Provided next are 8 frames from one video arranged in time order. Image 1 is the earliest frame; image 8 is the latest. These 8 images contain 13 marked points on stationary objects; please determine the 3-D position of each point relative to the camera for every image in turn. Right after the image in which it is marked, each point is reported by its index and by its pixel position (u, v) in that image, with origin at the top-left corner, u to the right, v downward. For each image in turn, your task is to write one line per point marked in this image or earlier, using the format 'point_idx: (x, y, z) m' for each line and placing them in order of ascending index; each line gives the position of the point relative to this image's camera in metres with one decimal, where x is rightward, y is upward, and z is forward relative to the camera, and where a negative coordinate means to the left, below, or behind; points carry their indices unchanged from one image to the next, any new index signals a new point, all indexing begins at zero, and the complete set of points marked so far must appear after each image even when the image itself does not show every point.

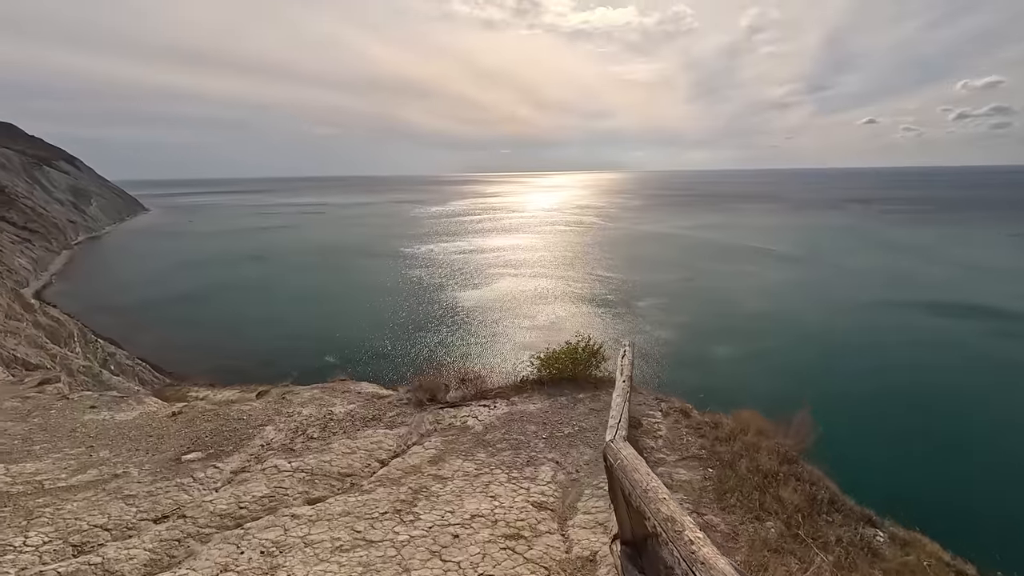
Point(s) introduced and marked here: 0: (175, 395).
0: (-8.2, -2.6, +13.1) m
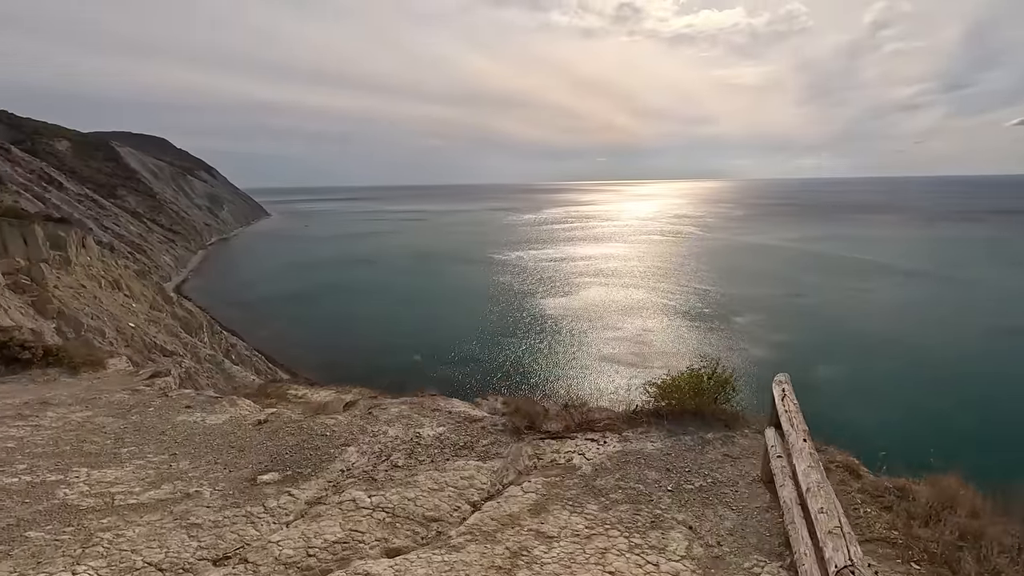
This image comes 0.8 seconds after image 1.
0: (-5.9, -2.6, +13.4) m
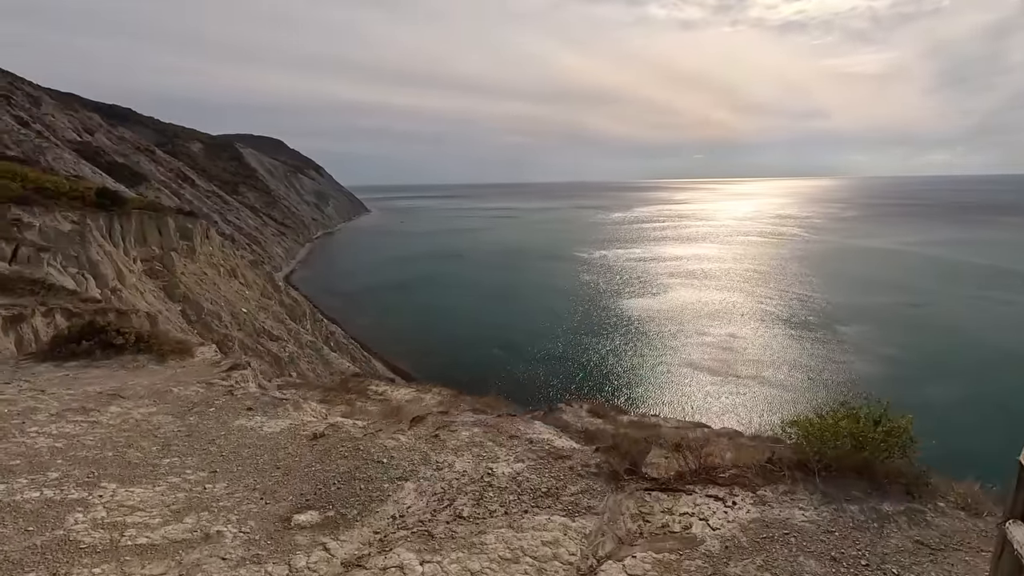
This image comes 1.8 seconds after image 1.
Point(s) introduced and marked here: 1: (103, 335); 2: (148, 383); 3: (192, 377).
0: (-3.8, -2.5, +13.2) m
1: (-7.3, -0.8, +9.5) m
2: (-5.7, -1.5, +8.2) m
3: (-5.2, -1.4, +8.4) m
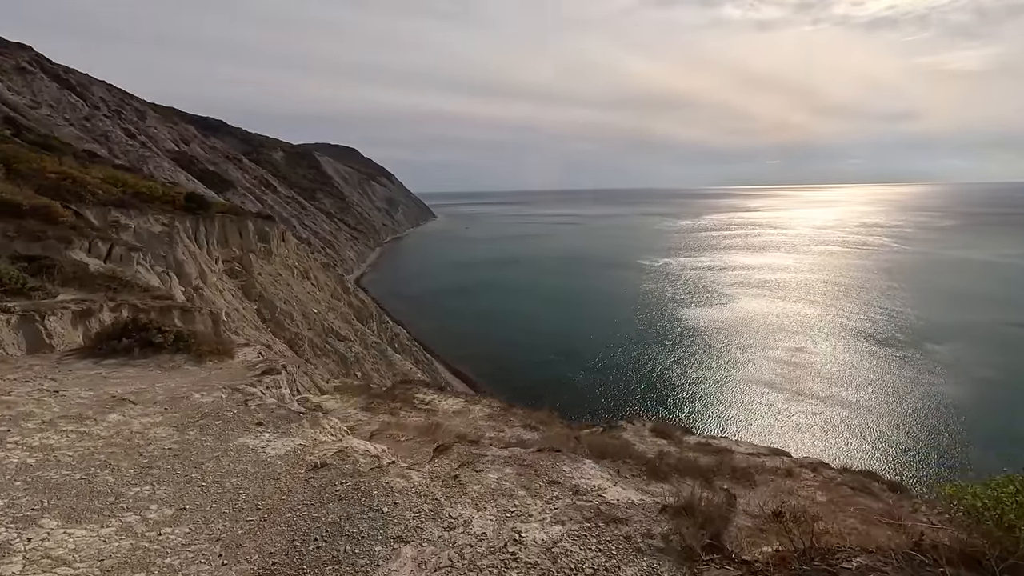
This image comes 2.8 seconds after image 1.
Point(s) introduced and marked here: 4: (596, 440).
0: (-2.6, -2.5, +12.5) m
1: (-6.4, -0.8, +9.2) m
2: (-5.0, -1.4, +7.8) m
3: (-4.4, -1.4, +8.0) m
4: (+2.0, -3.5, +12.4) m
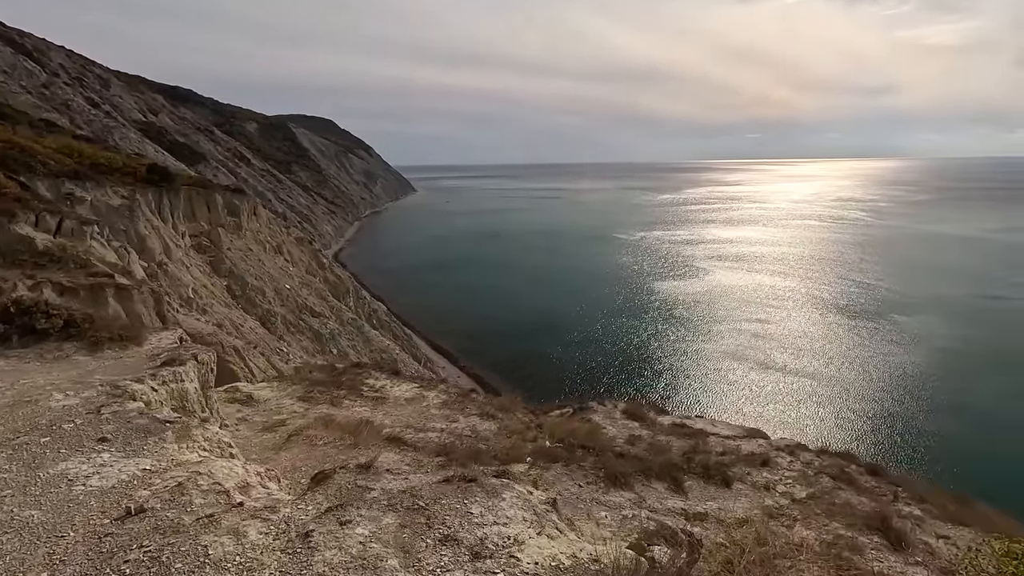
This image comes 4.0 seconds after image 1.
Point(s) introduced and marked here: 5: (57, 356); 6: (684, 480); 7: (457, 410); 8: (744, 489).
0: (-3.5, -2.0, +11.4) m
1: (-7.2, -0.4, +7.9) m
2: (-5.7, -1.1, +6.5) m
3: (-5.2, -1.1, +6.7) m
4: (+1.1, -3.0, +11.5) m
5: (-6.3, -0.9, +7.4) m
6: (+2.4, -2.7, +7.6) m
7: (-1.1, -2.4, +10.7) m
8: (+3.4, -2.9, +7.8) m
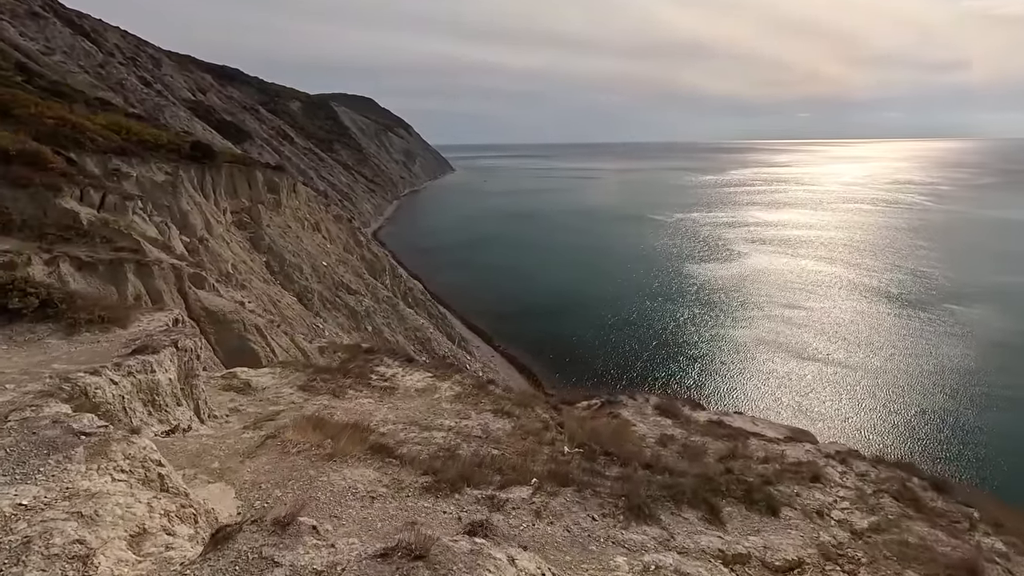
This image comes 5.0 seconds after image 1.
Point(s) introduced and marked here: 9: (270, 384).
0: (-3.1, -1.7, +10.6) m
1: (-7.0, -0.1, +7.4) m
2: (-5.6, -0.9, +5.9) m
3: (-5.1, -0.8, +6.1) m
4: (+1.4, -2.7, +10.4) m
5: (-6.1, -0.6, +6.8) m
6: (+2.5, -2.6, +6.5) m
7: (-0.8, -2.1, +9.8) m
8: (+3.5, -2.8, +6.6) m
9: (-4.2, -1.7, +9.3) m
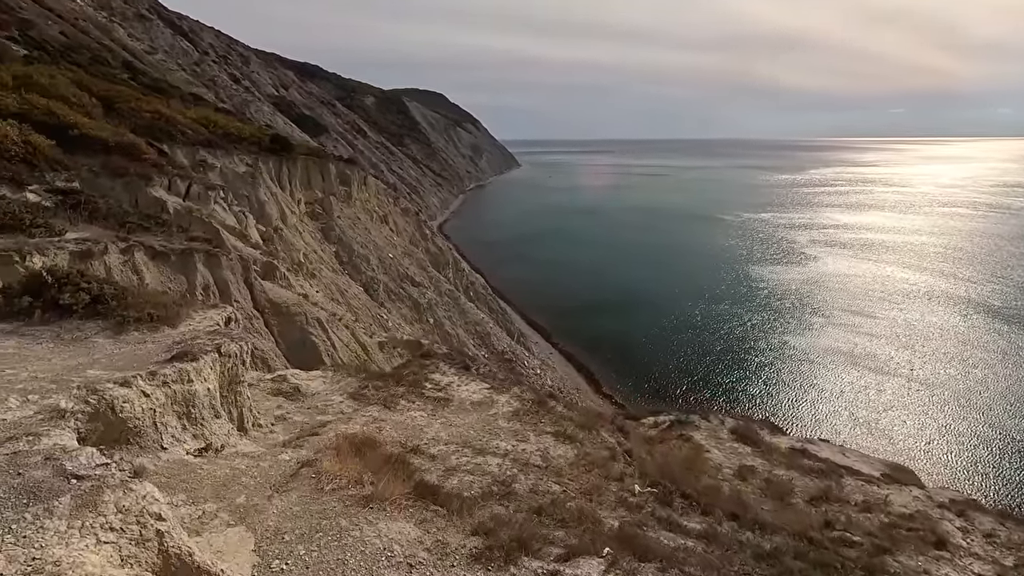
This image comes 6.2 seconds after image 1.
0: (-1.9, -1.7, +10.0) m
1: (-6.1, 0.0, +7.2) m
2: (-4.9, -0.9, +5.6) m
3: (-4.4, -0.8, +5.7) m
4: (+2.5, -2.9, +9.3) m
5: (-5.3, -0.6, +6.5) m
6: (+3.2, -2.9, +5.3) m
7: (+0.3, -2.3, +8.9) m
8: (+4.1, -3.1, +5.3) m
9: (-3.2, -1.7, +8.8) m
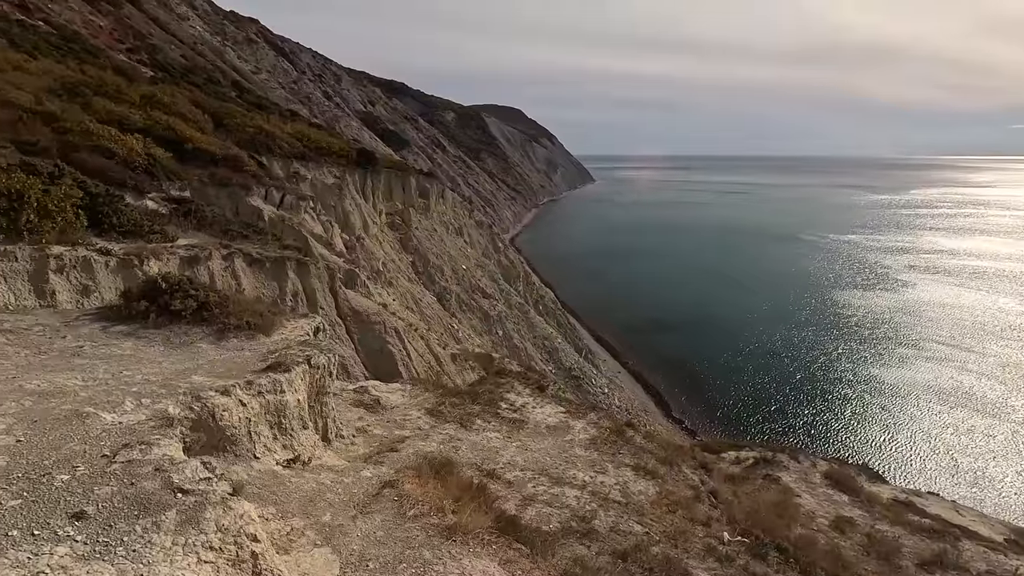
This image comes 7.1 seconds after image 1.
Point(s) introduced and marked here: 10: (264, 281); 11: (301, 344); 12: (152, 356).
0: (-0.5, -2.0, +9.9) m
1: (-4.9, -0.1, +7.7) m
2: (-4.0, -1.0, +6.0) m
3: (-3.4, -0.9, +6.0) m
4: (+3.7, -3.4, +8.6) m
5: (-4.3, -0.7, +7.0) m
6: (+3.9, -3.3, +4.5) m
7: (+1.5, -2.7, +8.6) m
8: (+4.8, -3.6, +4.5) m
9: (-1.9, -1.9, +8.9) m
10: (-5.2, +0.1, +11.3) m
11: (-2.9, -0.8, +7.4) m
12: (-4.3, -0.8, +6.4) m
